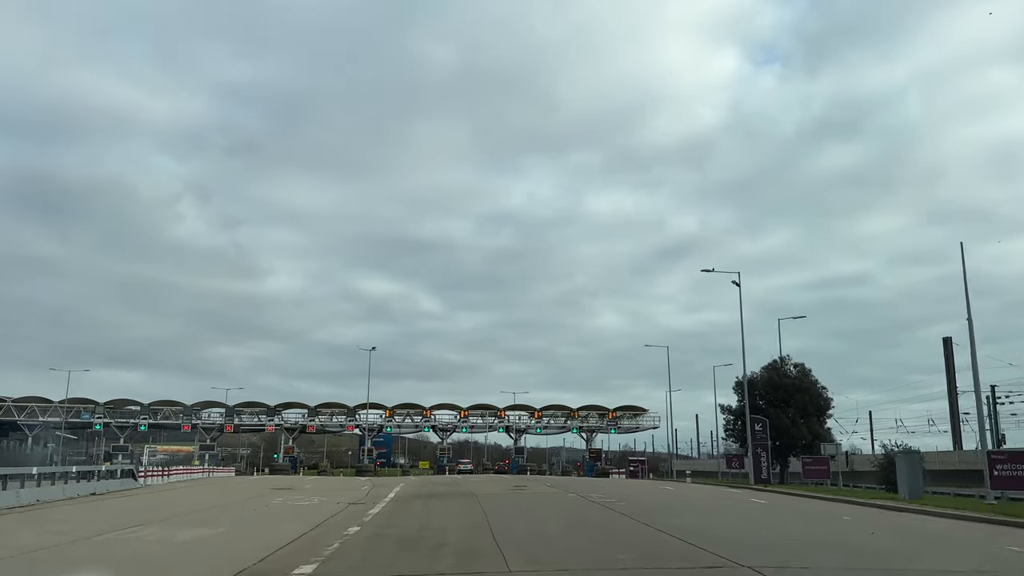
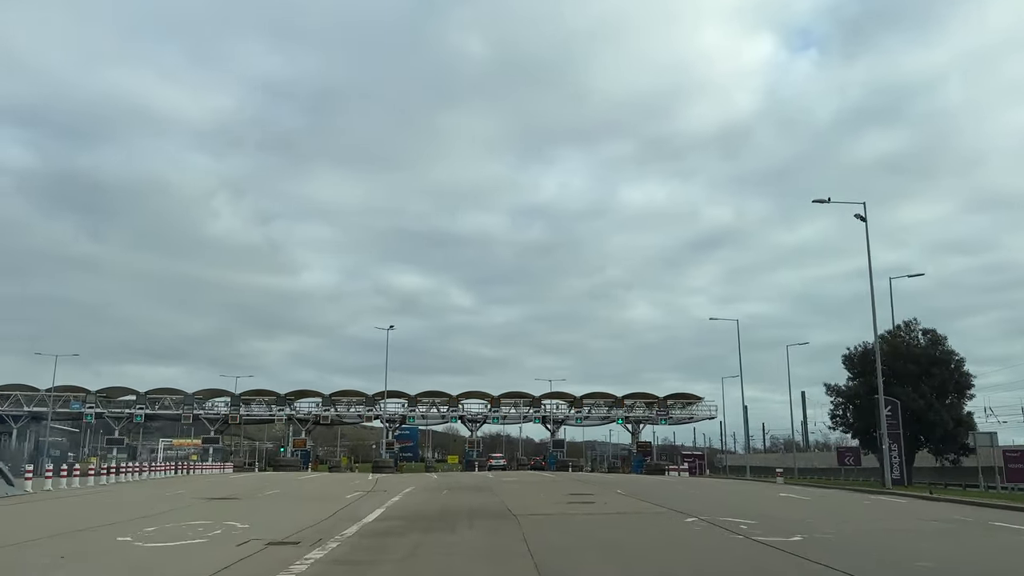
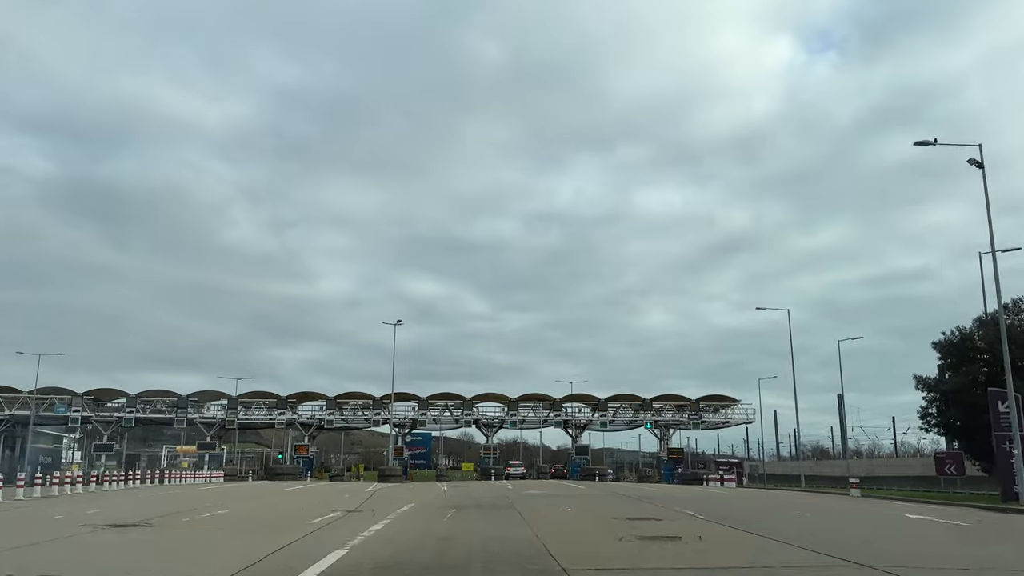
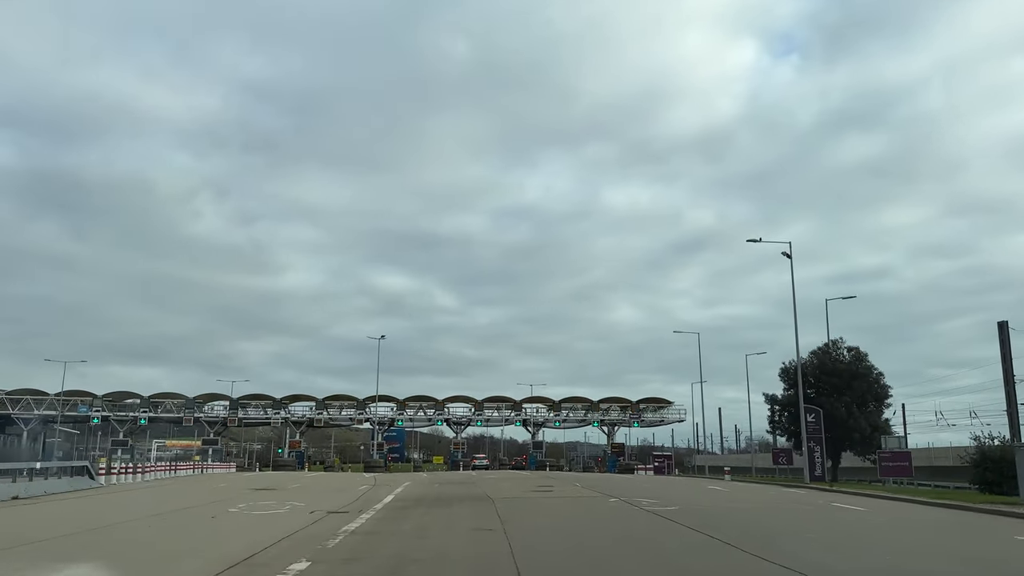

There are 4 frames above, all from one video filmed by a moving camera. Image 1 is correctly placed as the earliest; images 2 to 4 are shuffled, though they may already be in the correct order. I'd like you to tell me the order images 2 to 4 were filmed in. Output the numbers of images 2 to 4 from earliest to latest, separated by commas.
4, 2, 3
